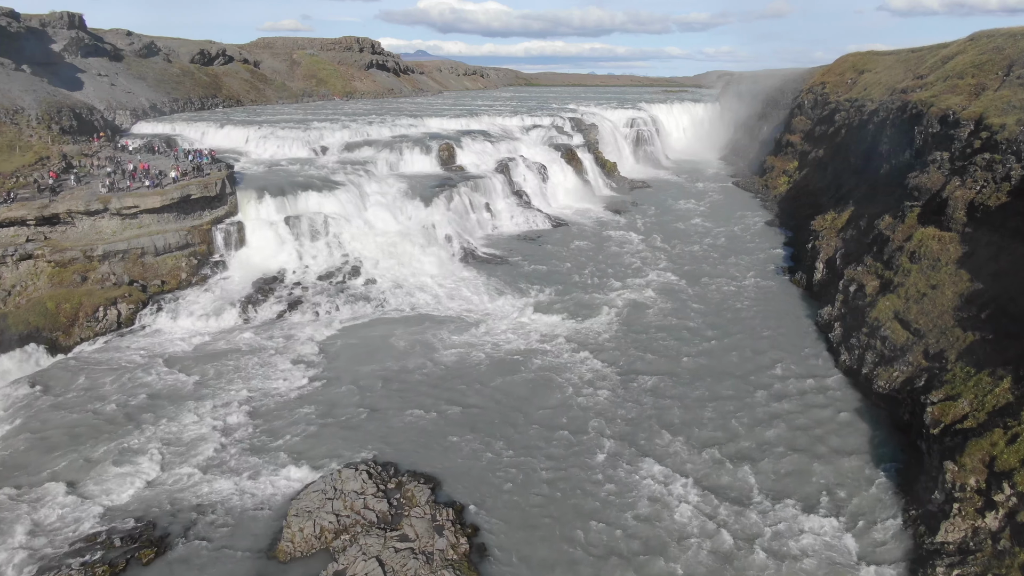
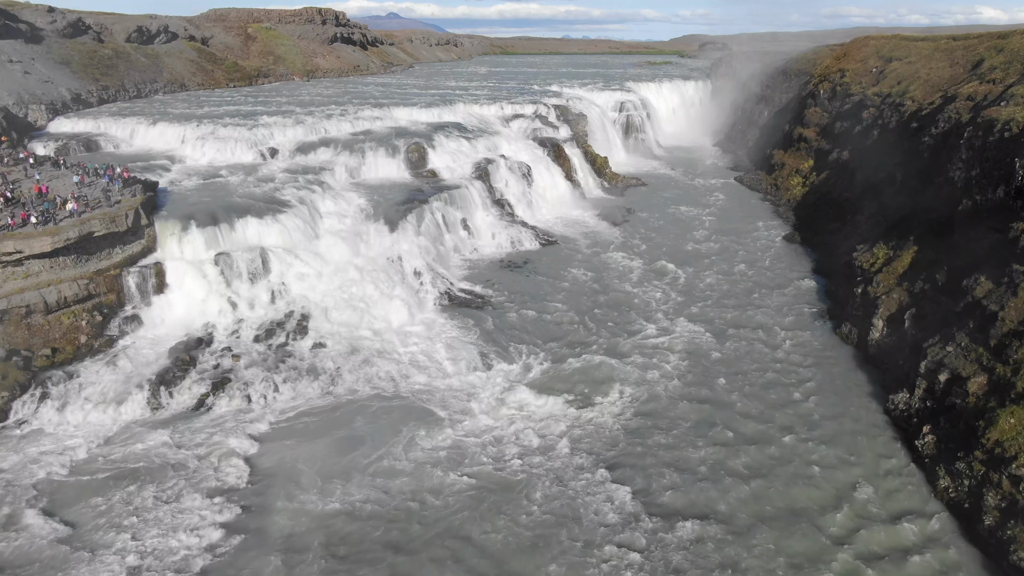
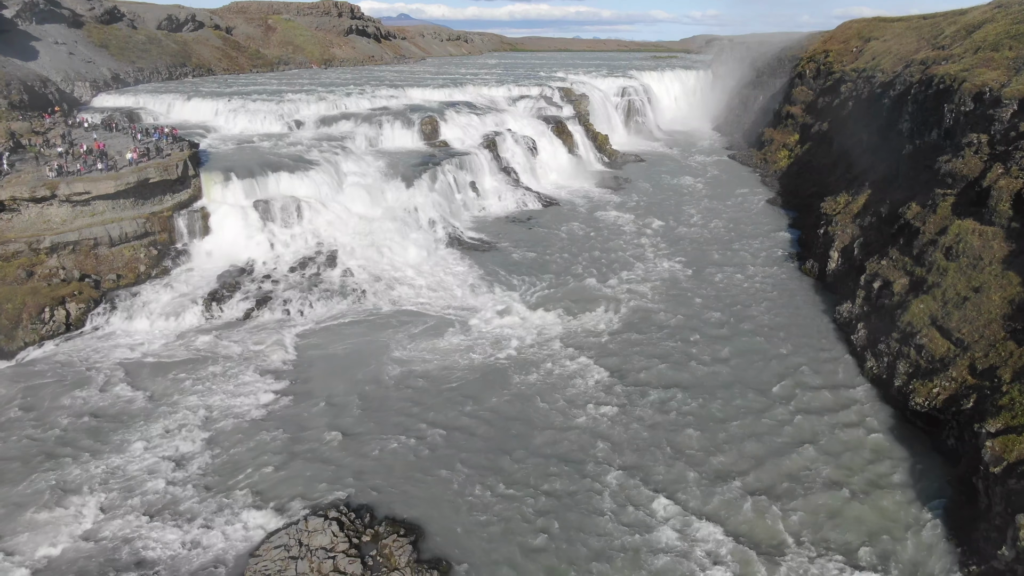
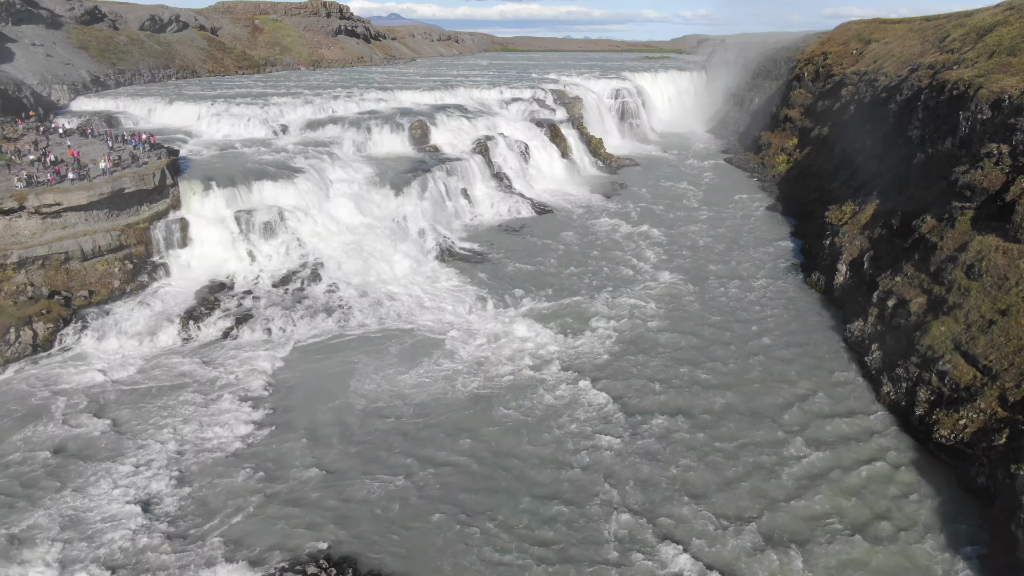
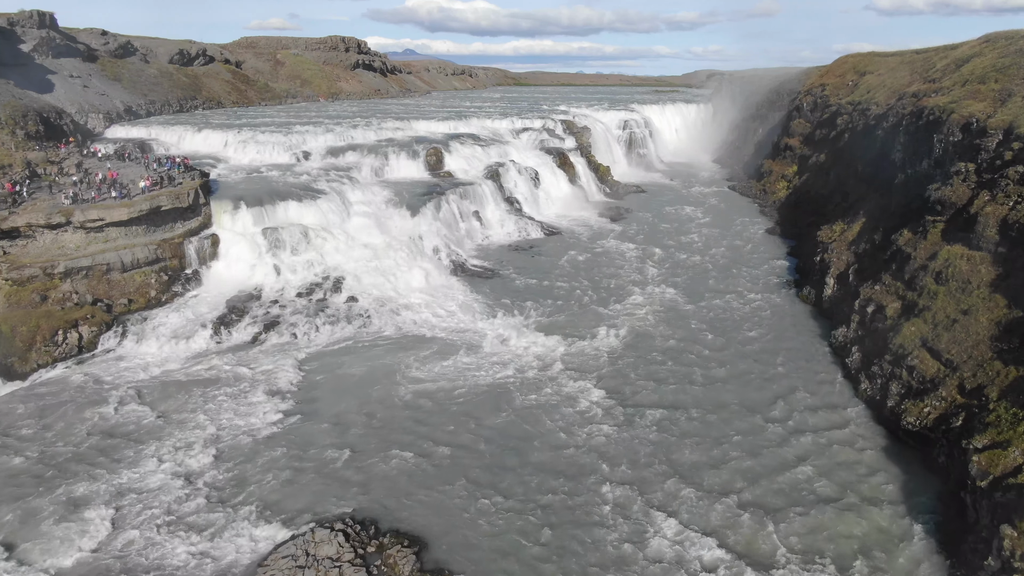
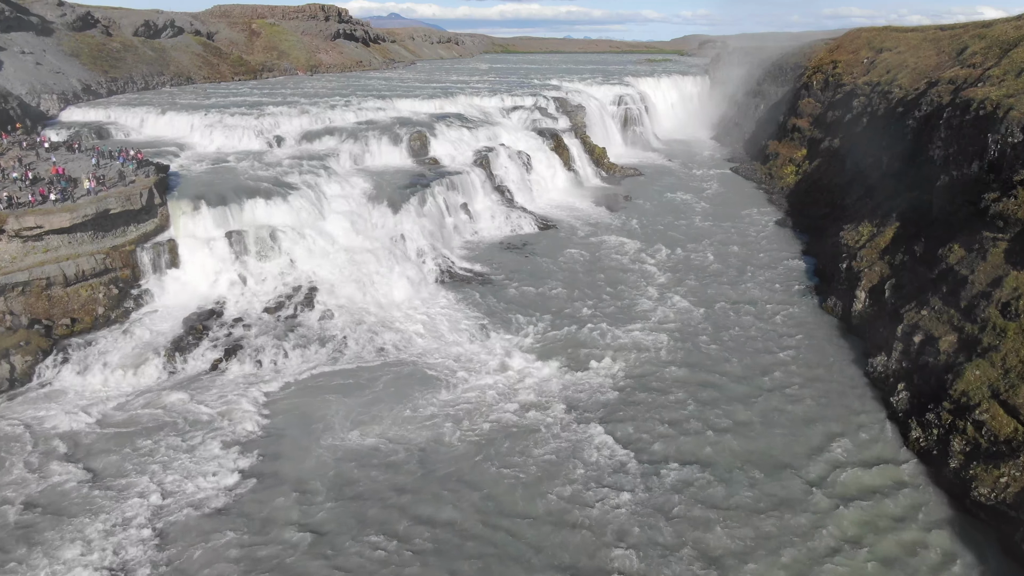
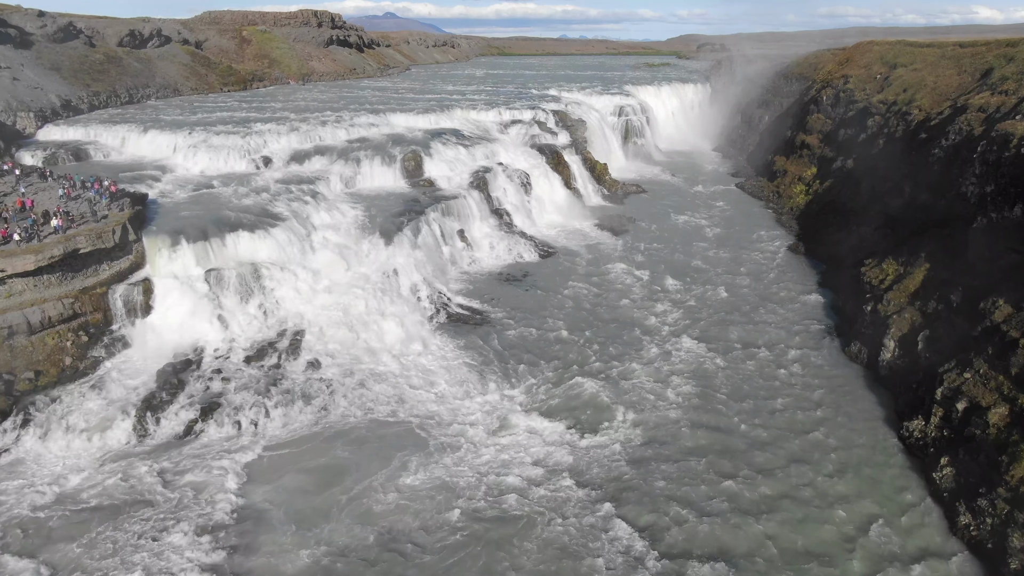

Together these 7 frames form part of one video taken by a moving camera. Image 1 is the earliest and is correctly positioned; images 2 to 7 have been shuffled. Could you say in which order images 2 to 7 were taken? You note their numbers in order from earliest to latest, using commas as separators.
5, 3, 4, 6, 2, 7
